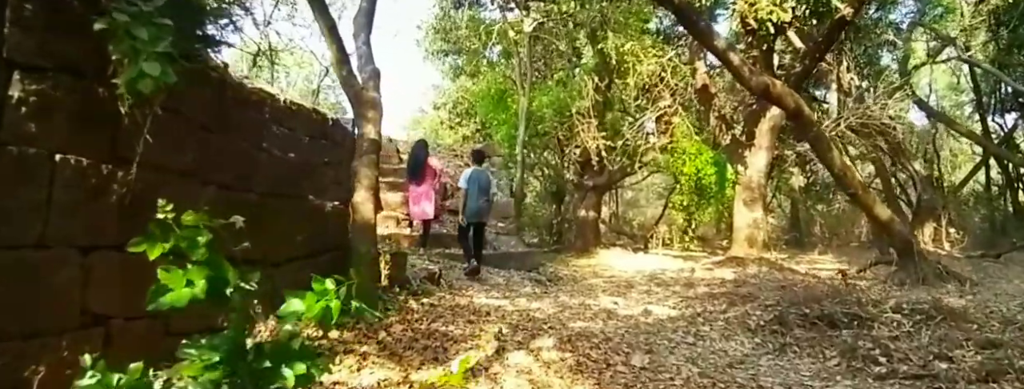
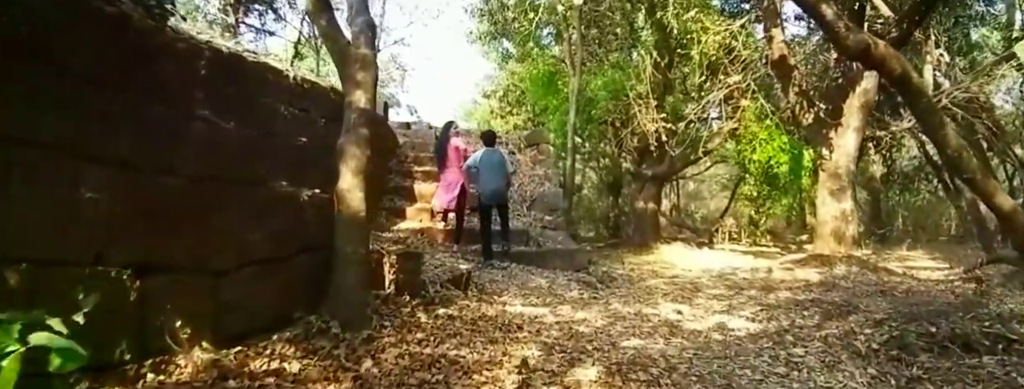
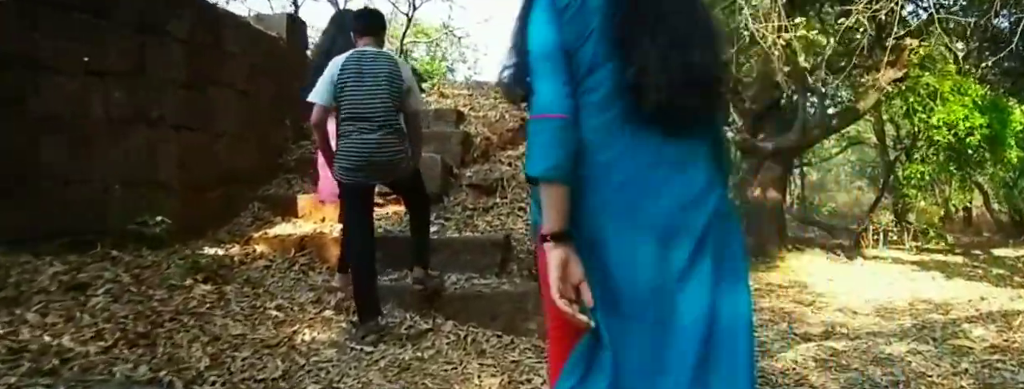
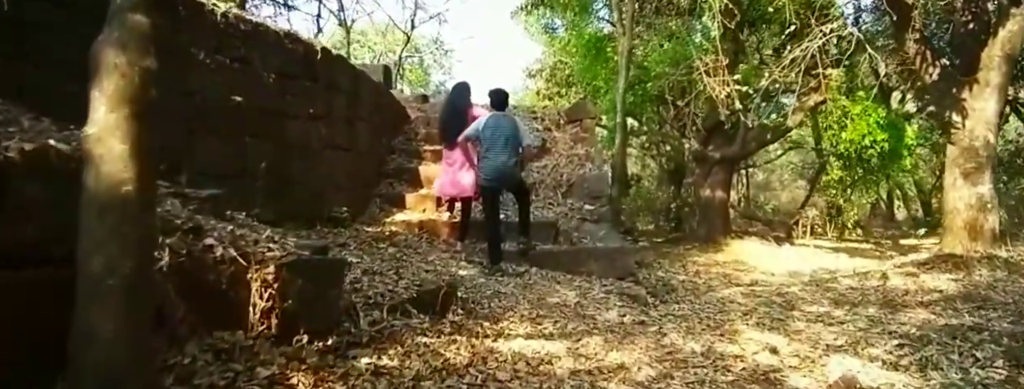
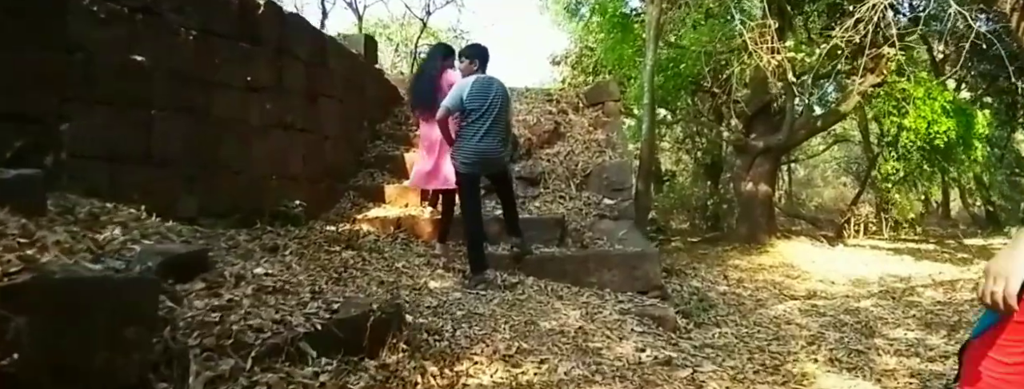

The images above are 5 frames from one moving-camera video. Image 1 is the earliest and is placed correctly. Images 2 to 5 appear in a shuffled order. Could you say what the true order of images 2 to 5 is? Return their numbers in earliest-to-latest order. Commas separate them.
2, 4, 5, 3
